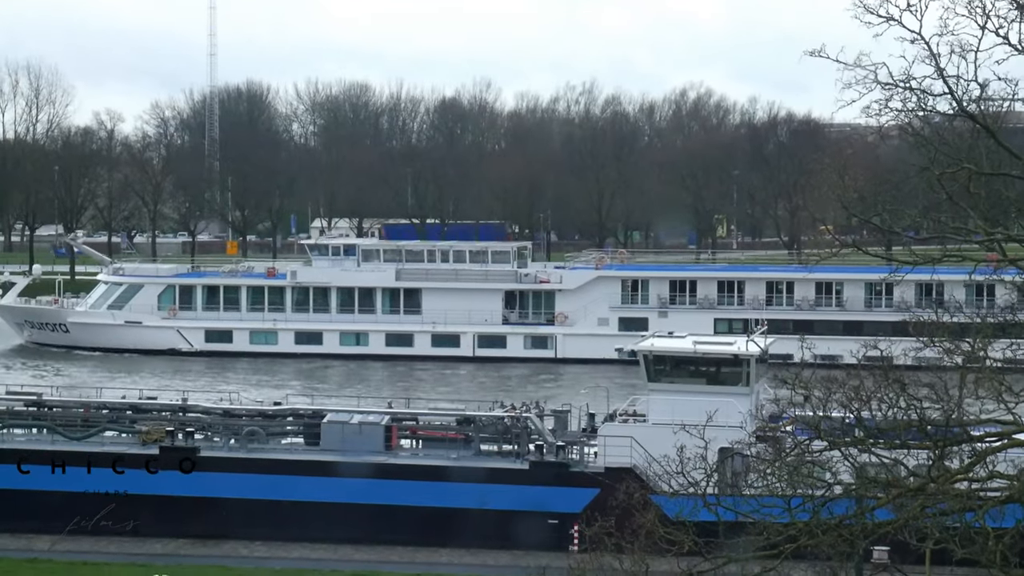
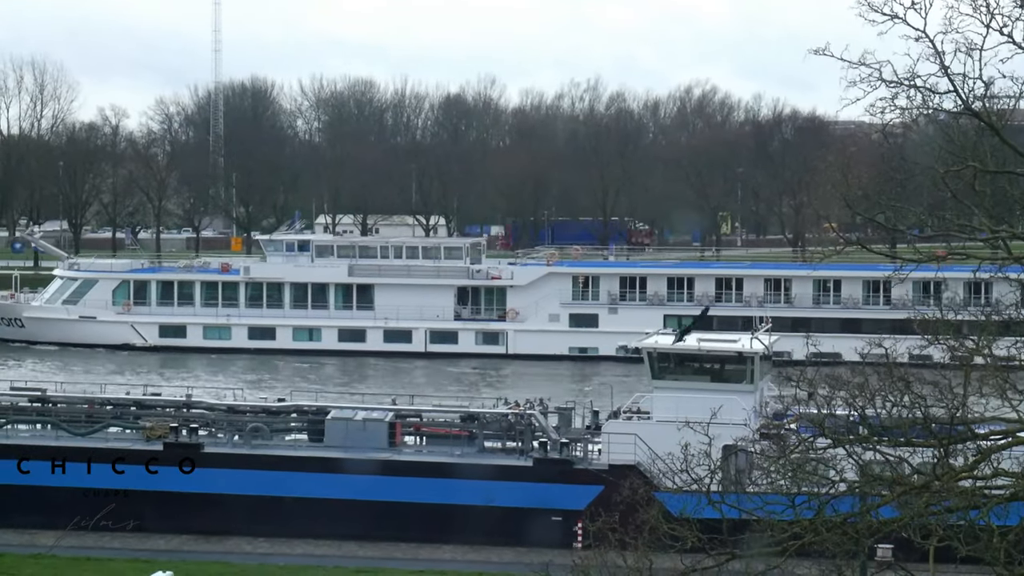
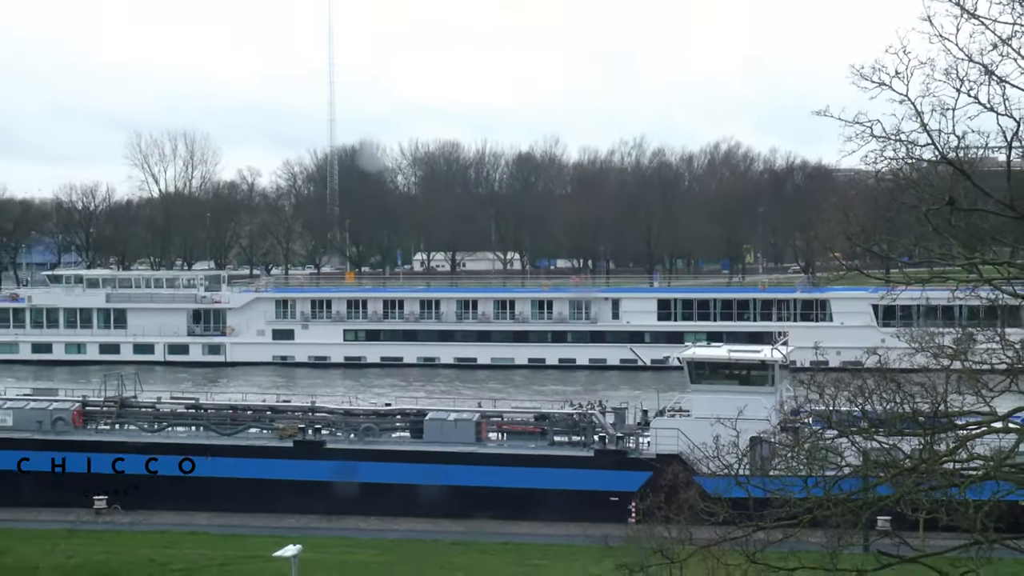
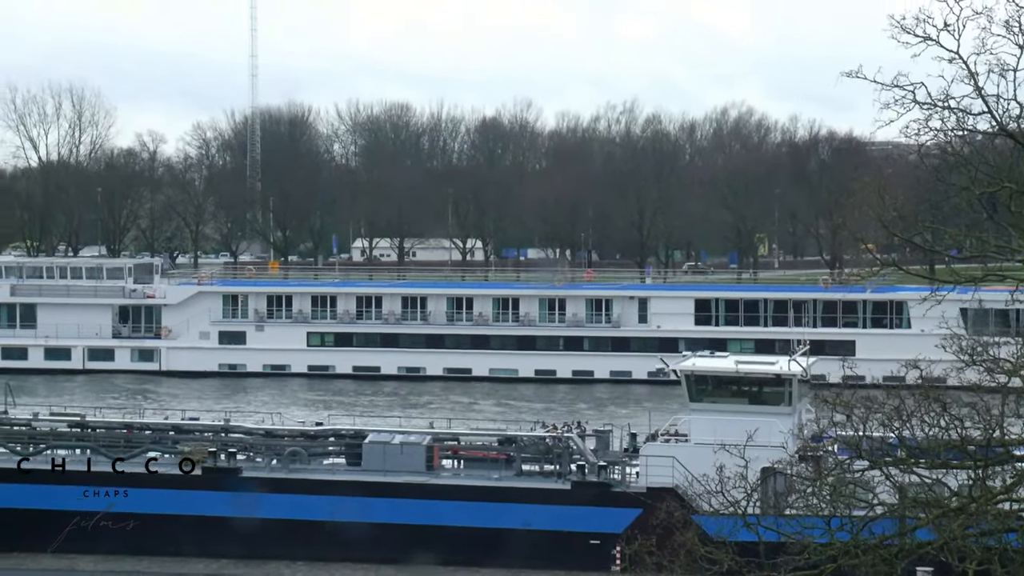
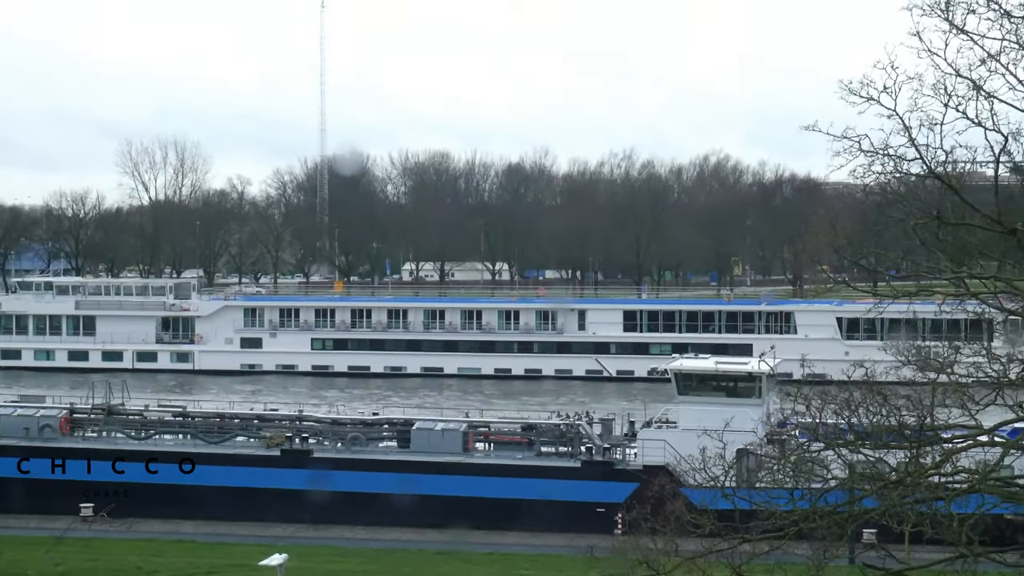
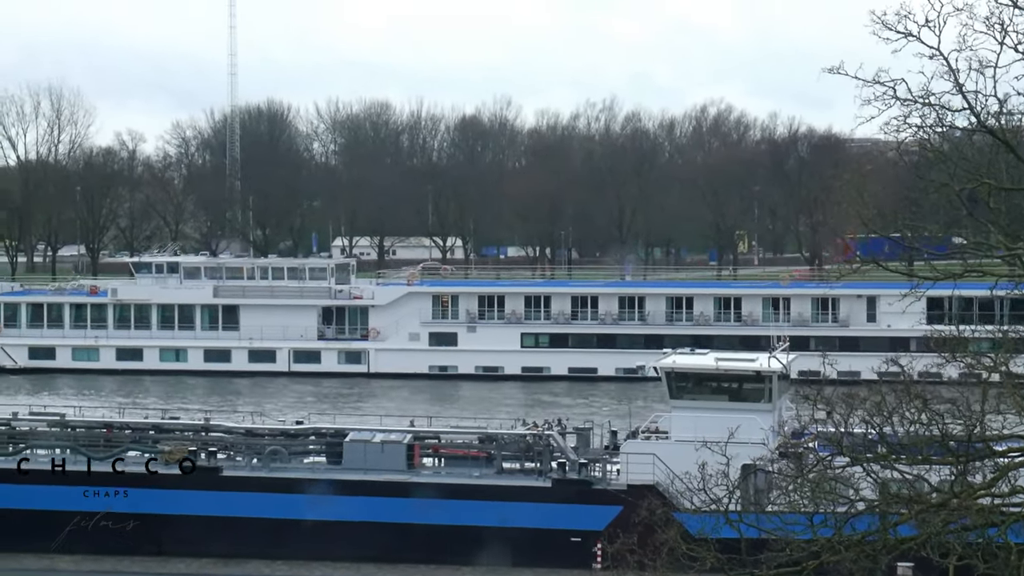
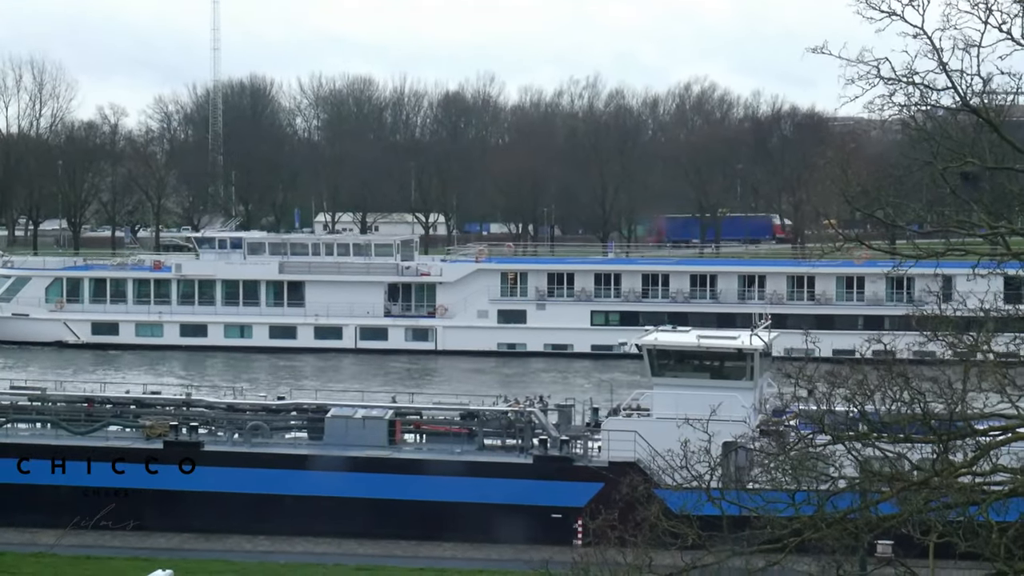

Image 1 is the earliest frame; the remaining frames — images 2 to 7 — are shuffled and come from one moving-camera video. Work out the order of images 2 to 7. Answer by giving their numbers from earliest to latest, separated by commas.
2, 7, 6, 4, 3, 5
